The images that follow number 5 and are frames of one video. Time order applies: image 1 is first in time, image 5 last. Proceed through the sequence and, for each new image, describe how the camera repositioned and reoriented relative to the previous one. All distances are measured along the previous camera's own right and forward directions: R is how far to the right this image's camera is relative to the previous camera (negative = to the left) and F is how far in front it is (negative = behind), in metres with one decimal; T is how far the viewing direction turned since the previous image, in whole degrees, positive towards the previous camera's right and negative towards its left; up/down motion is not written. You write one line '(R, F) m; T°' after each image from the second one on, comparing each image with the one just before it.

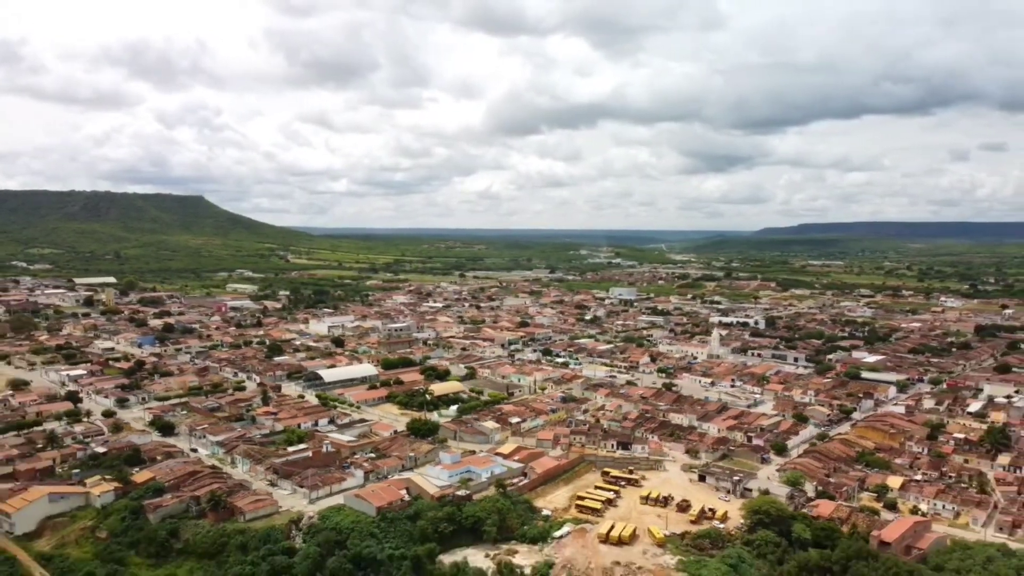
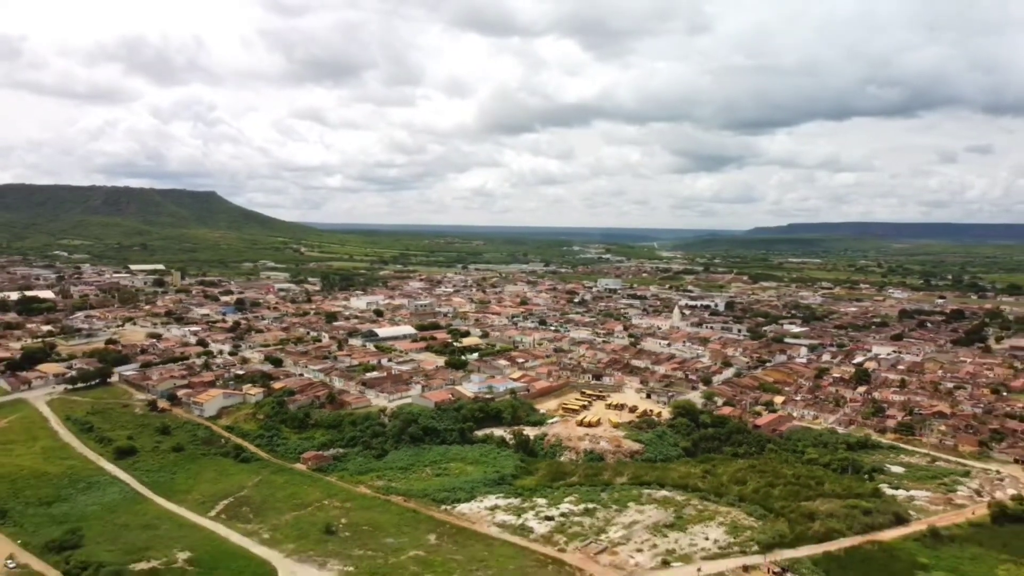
(-0.8, -13.5) m; 0°
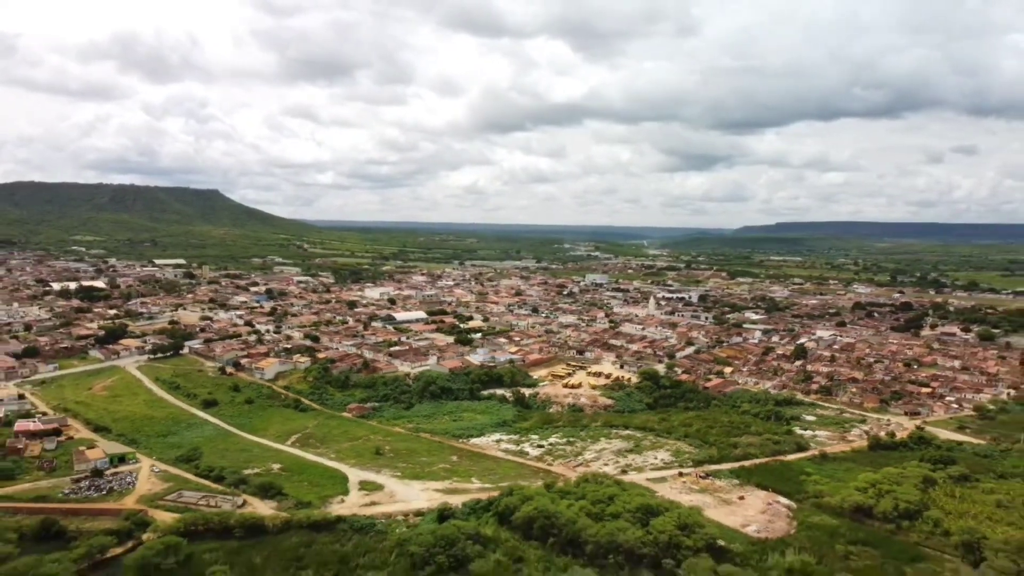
(-0.5, -9.3) m; +1°
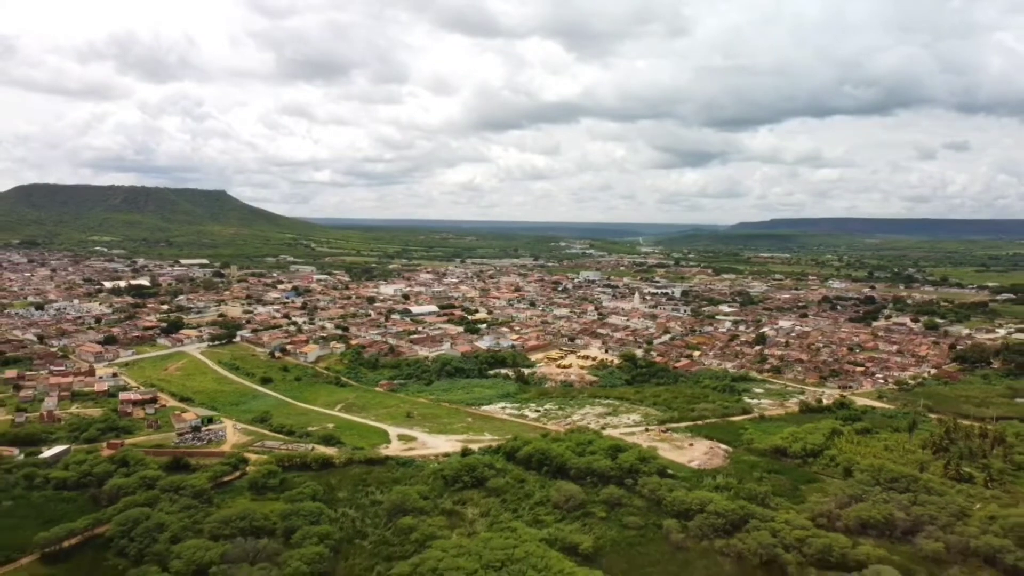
(-0.3, -9.2) m; 0°
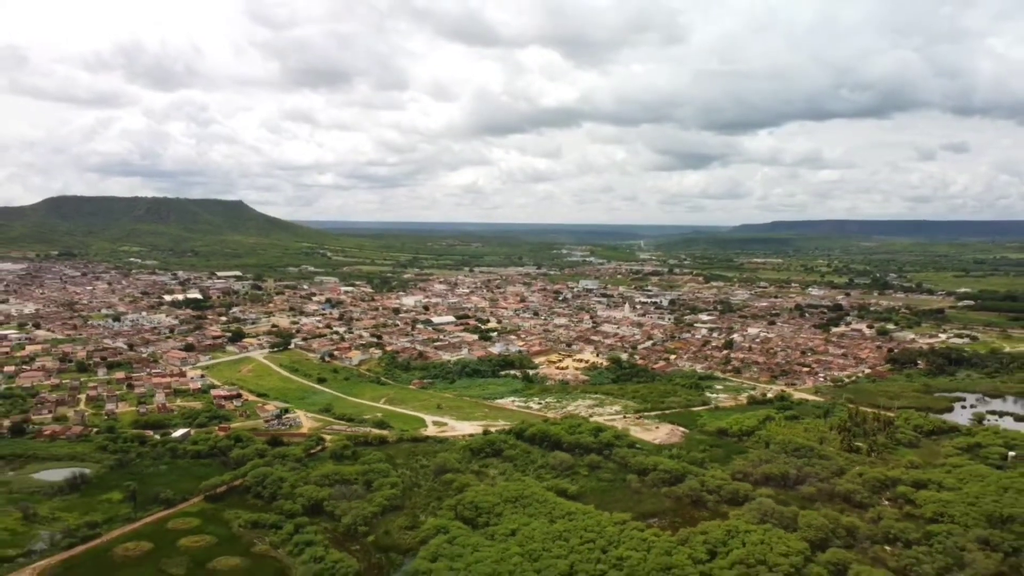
(-0.3, -12.3) m; 0°
